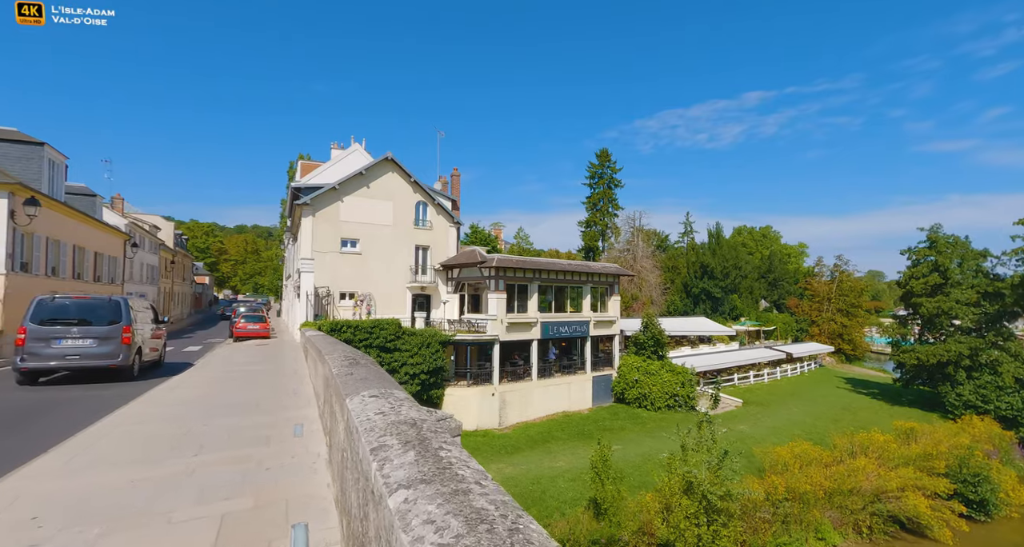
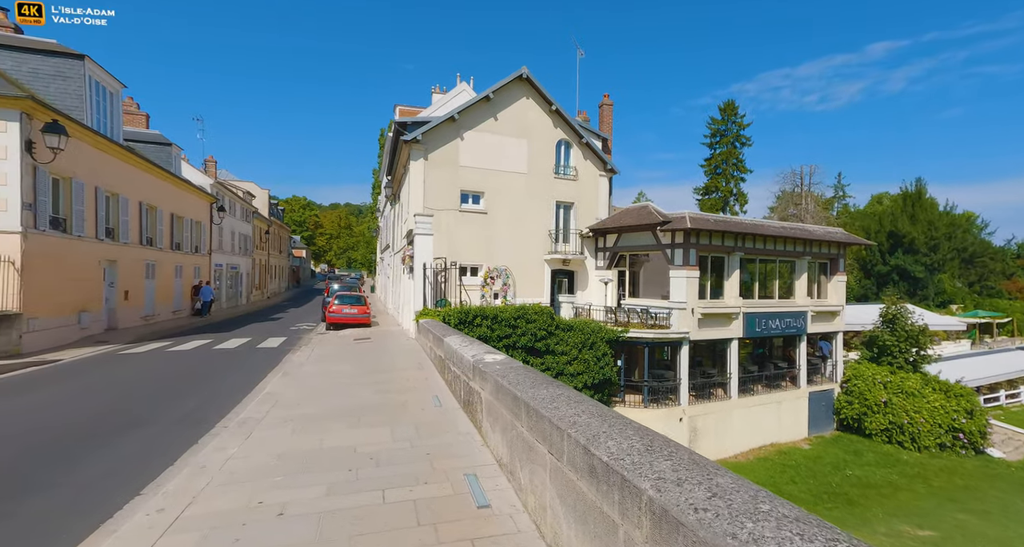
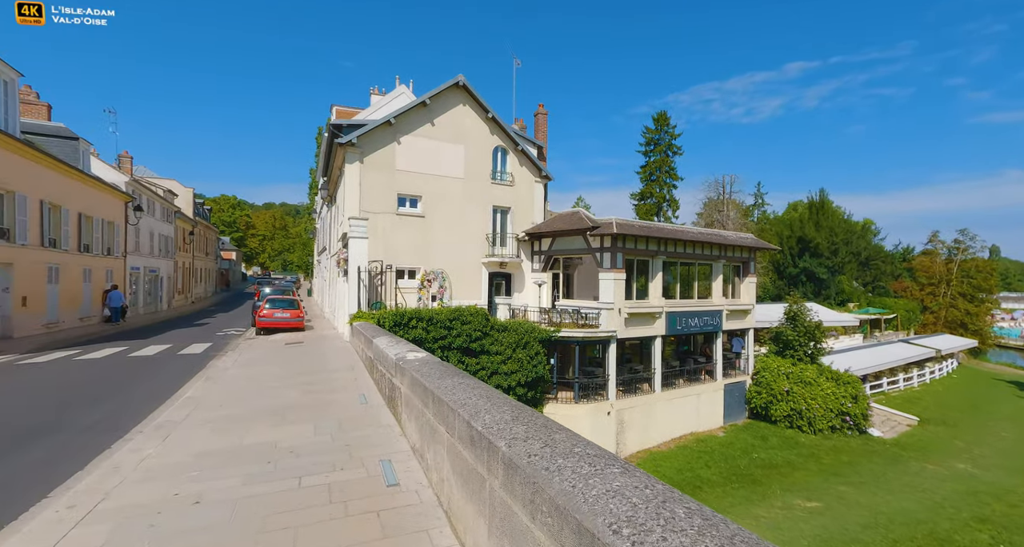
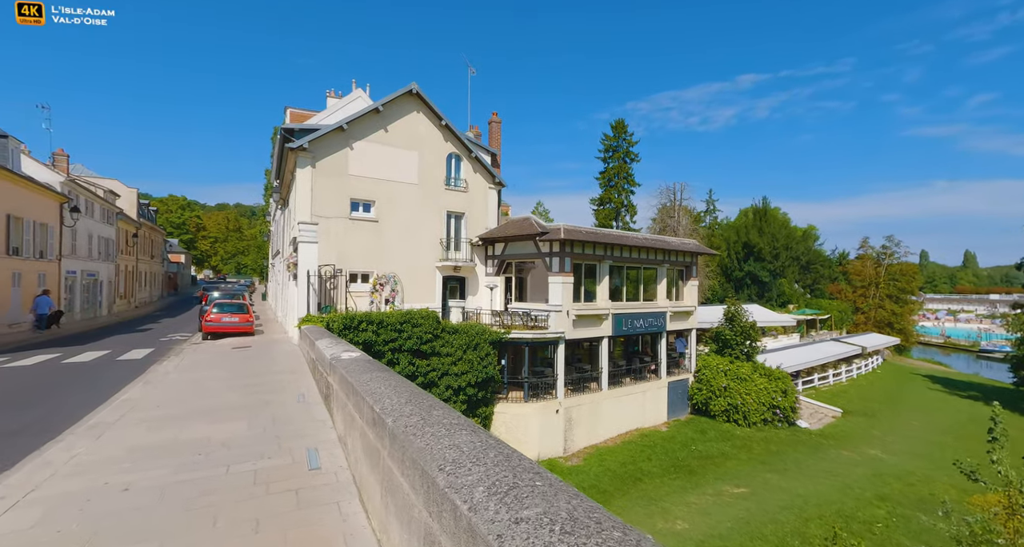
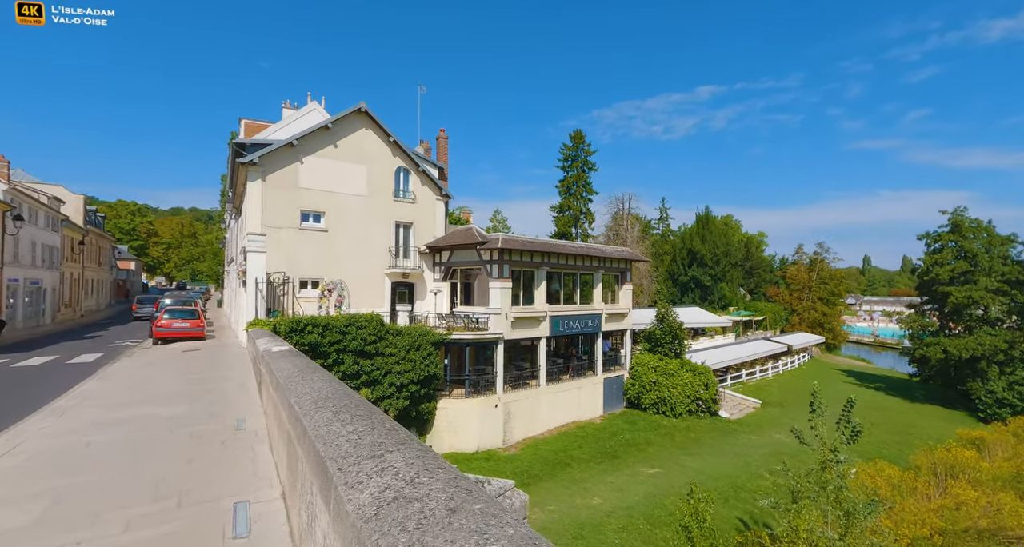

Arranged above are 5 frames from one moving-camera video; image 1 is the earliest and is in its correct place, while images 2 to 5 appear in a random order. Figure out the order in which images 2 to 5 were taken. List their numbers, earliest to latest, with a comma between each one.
5, 4, 3, 2
